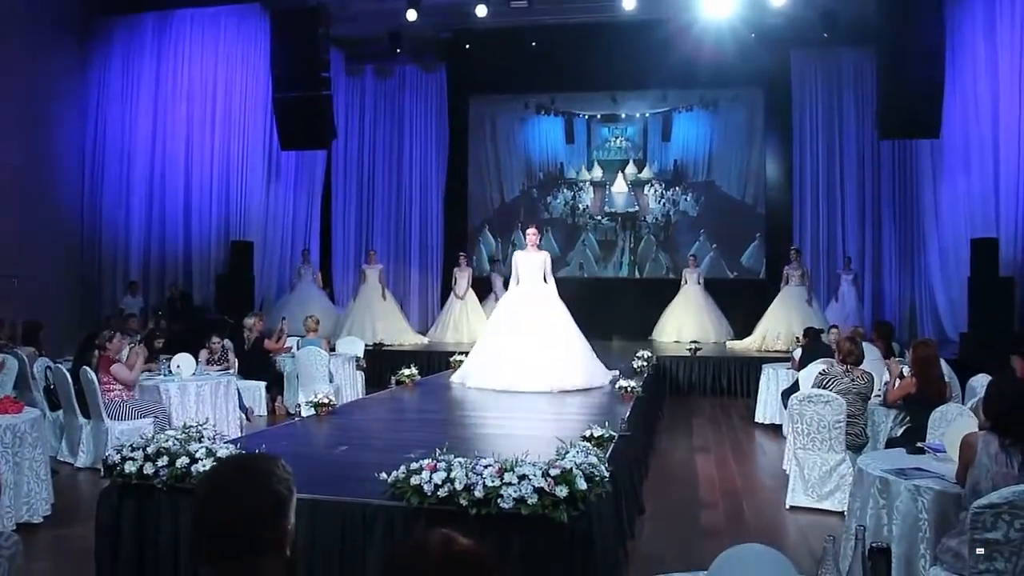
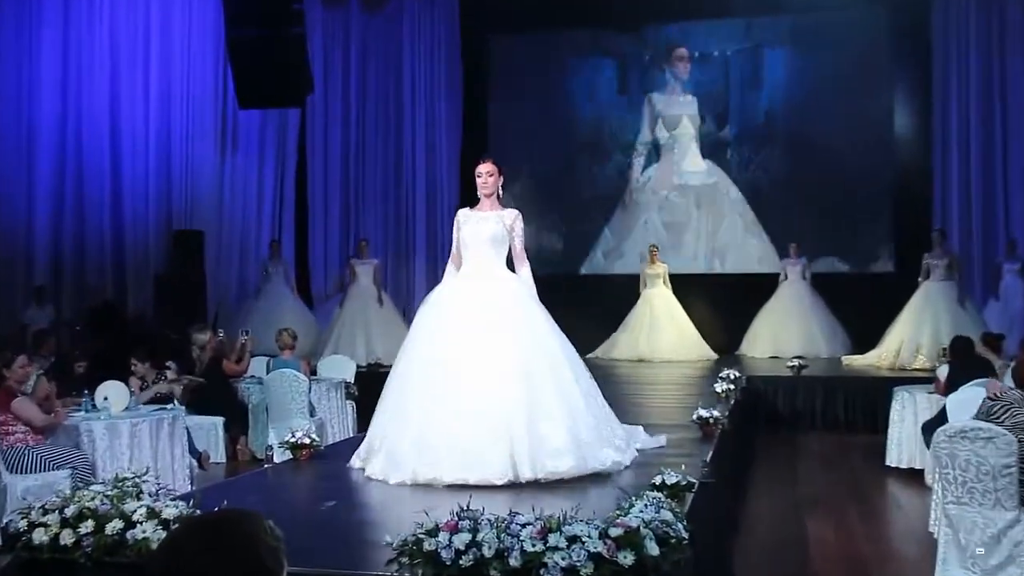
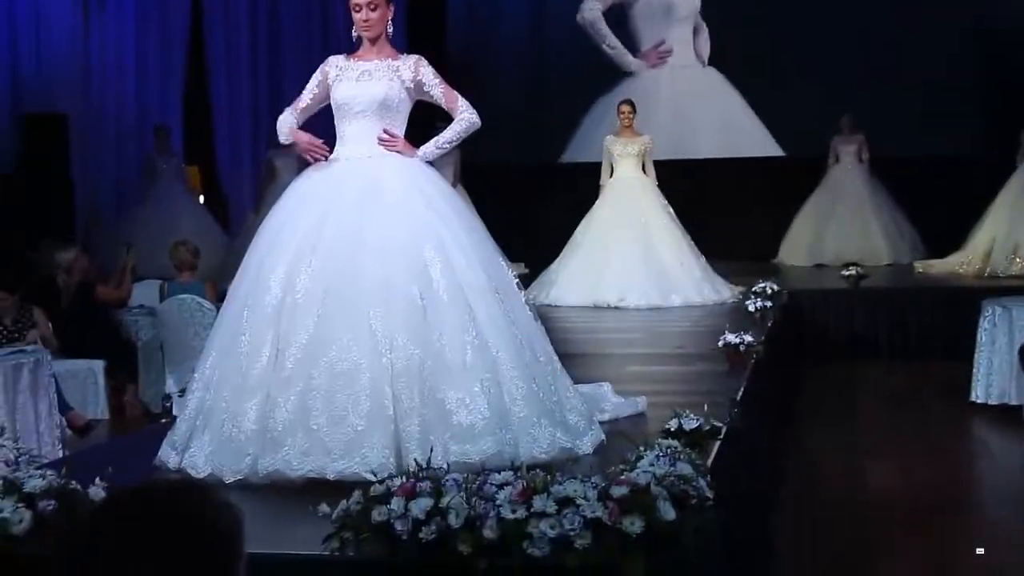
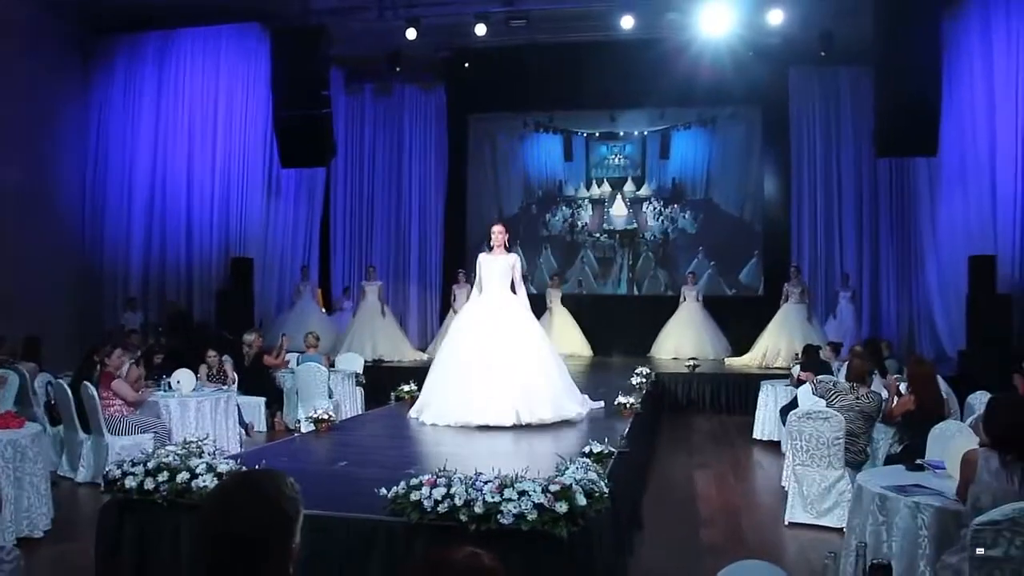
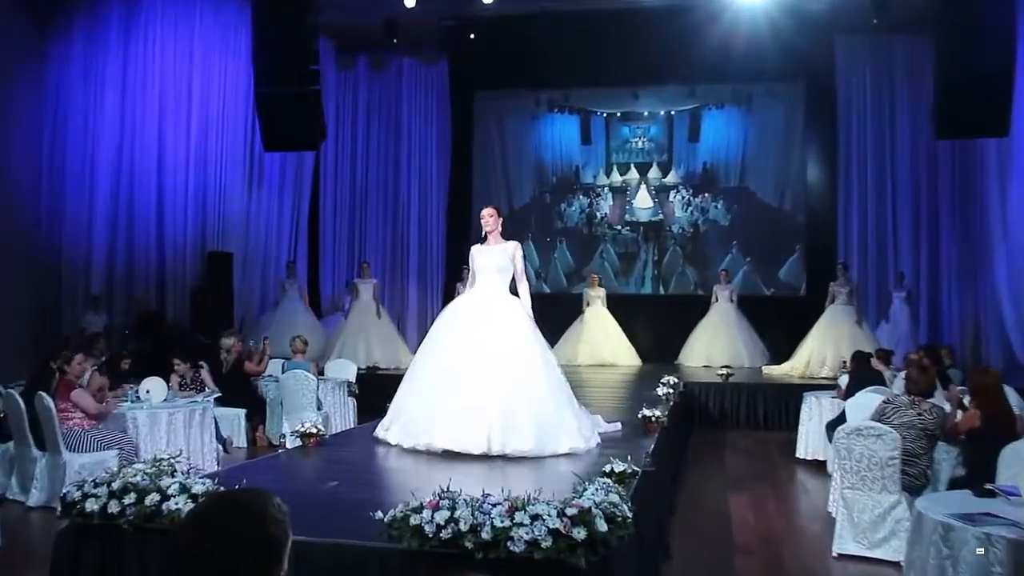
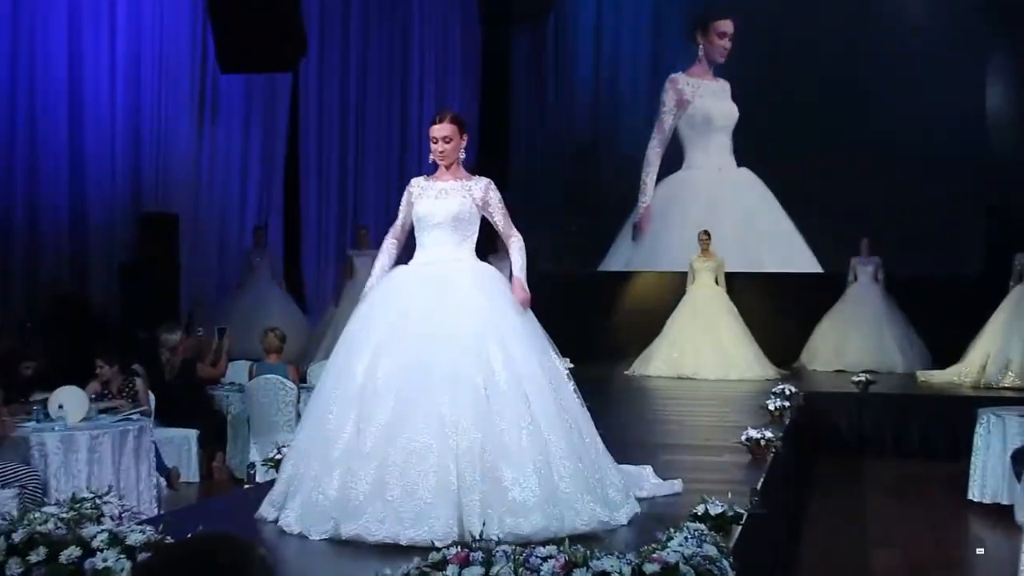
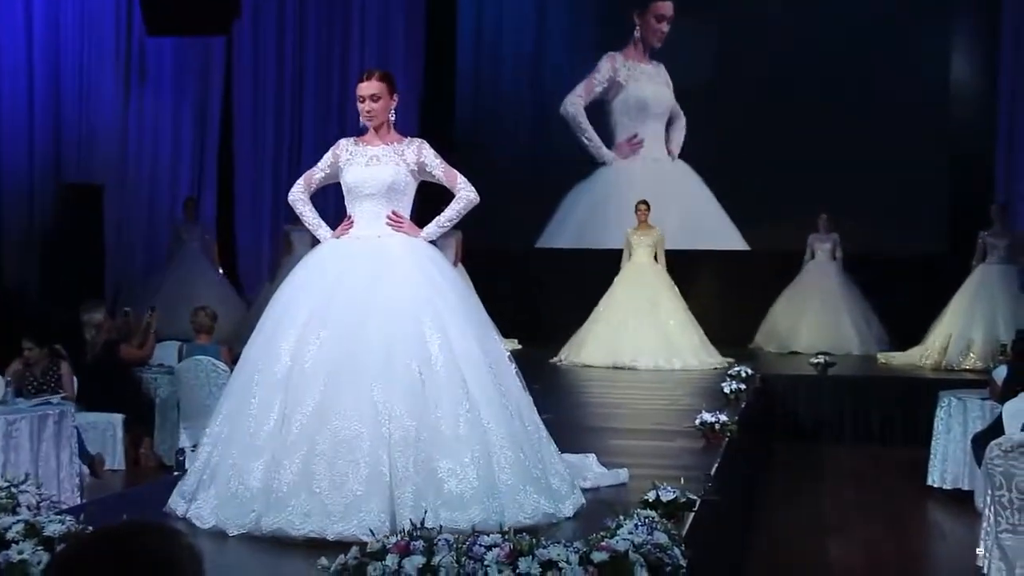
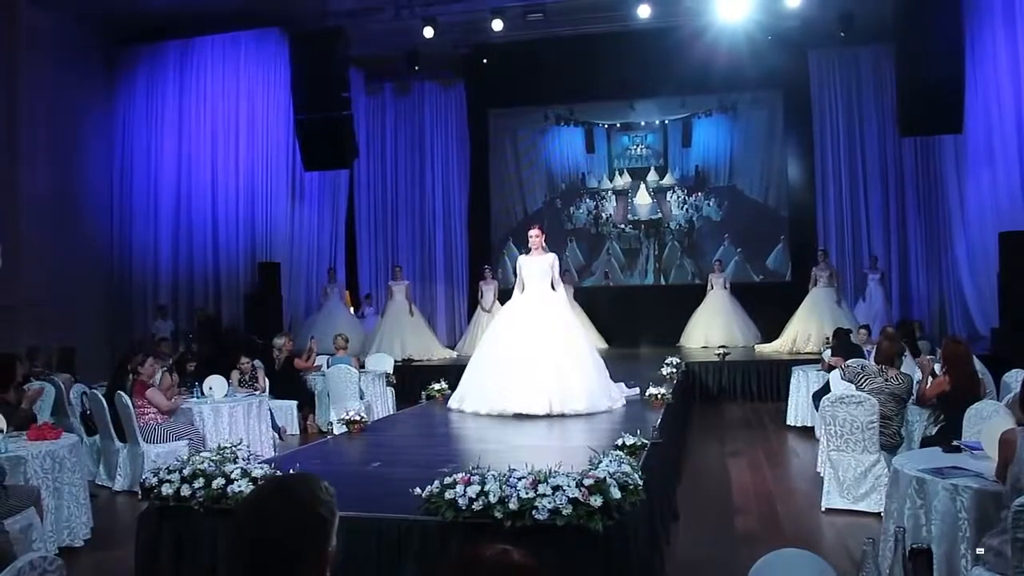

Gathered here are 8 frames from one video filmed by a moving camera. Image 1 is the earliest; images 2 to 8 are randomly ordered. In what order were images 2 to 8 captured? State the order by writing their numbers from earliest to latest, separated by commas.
8, 4, 5, 2, 6, 7, 3
